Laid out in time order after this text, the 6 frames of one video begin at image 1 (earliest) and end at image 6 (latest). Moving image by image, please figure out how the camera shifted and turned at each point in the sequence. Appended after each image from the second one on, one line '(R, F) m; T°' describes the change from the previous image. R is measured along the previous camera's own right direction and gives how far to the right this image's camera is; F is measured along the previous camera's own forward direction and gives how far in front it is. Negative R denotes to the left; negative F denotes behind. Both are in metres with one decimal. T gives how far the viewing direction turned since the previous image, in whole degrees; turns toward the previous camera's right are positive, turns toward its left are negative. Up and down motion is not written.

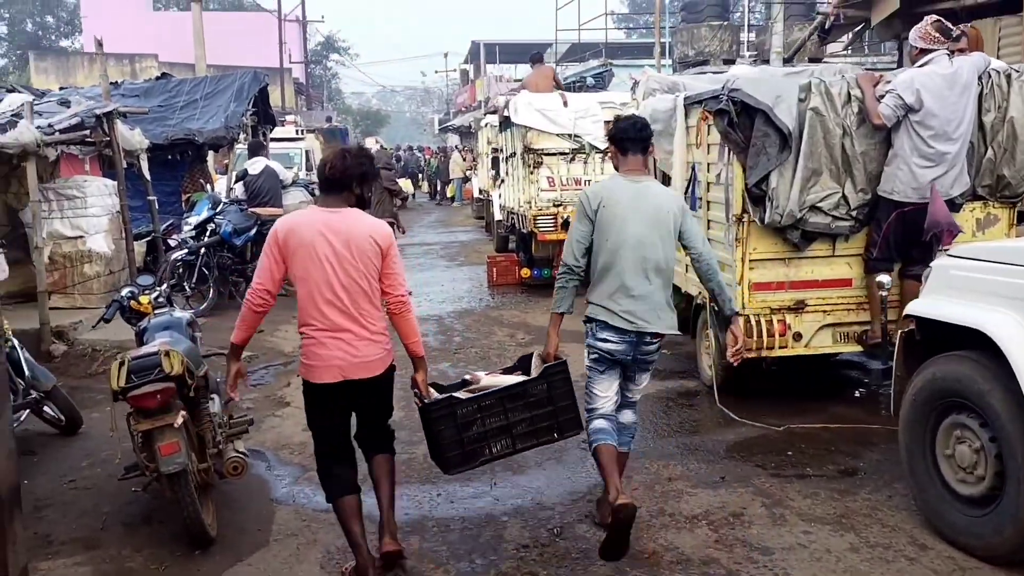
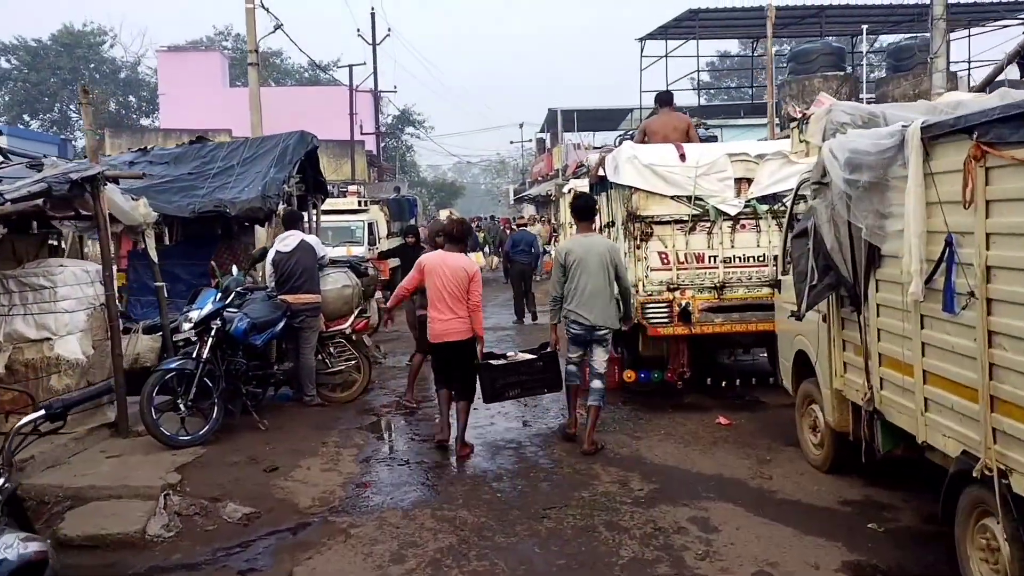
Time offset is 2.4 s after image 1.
(-0.2, +2.4) m; -5°
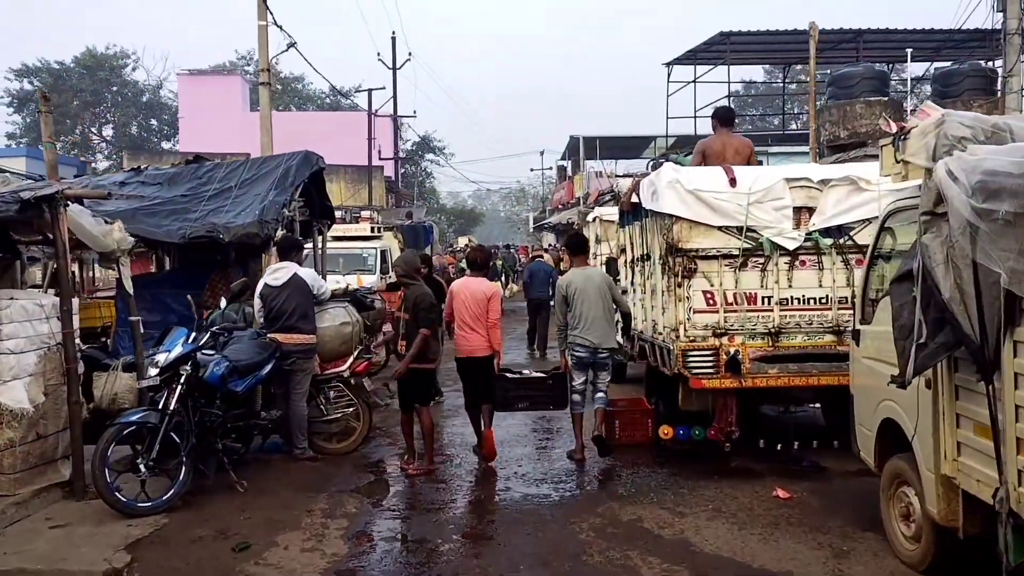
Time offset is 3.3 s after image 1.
(0.0, +1.0) m; -1°
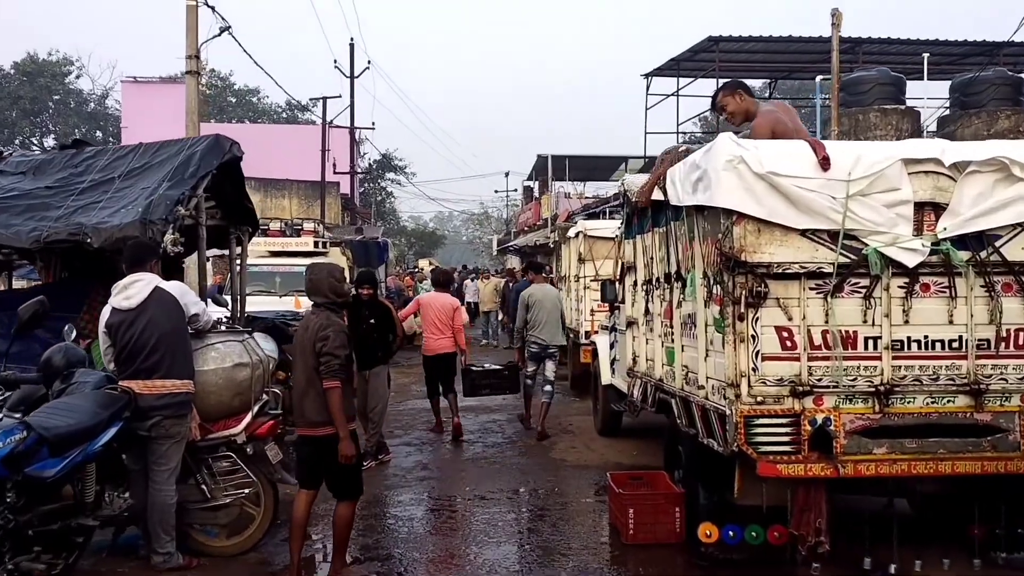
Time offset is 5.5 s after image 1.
(-0.1, +2.3) m; +3°
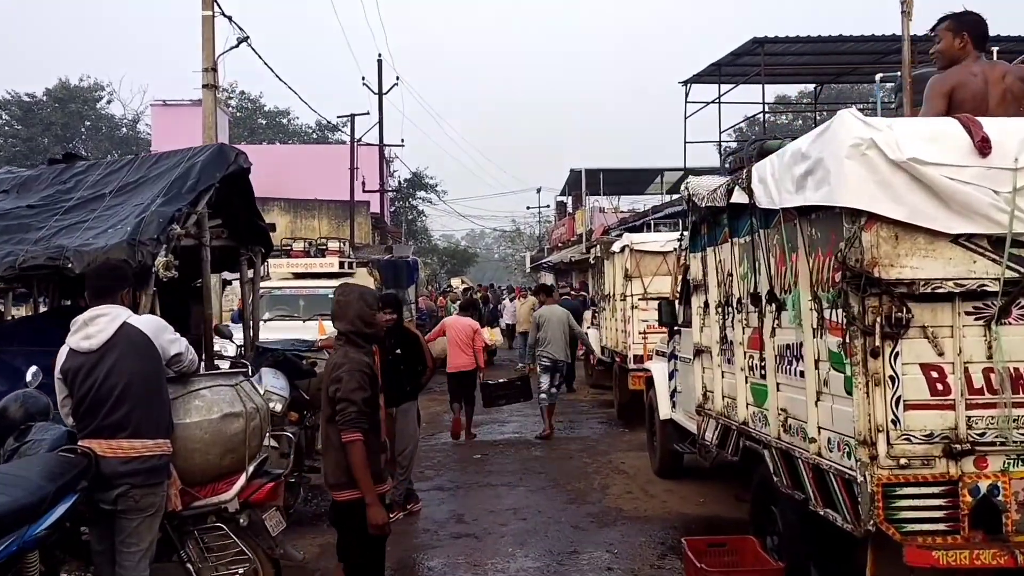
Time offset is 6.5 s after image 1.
(-0.1, +1.0) m; -2°
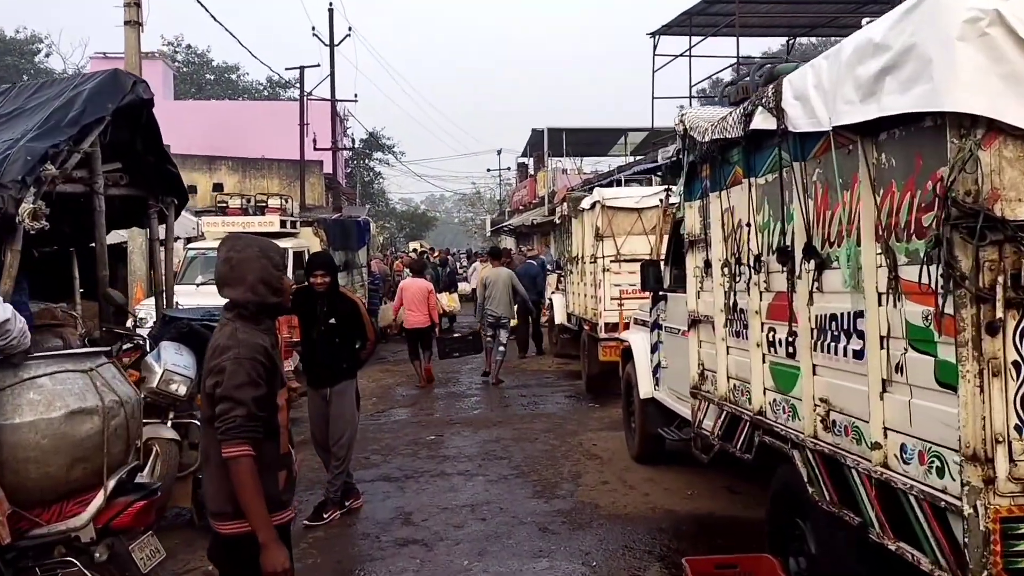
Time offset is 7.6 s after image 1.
(0.0, +1.1) m; +3°
